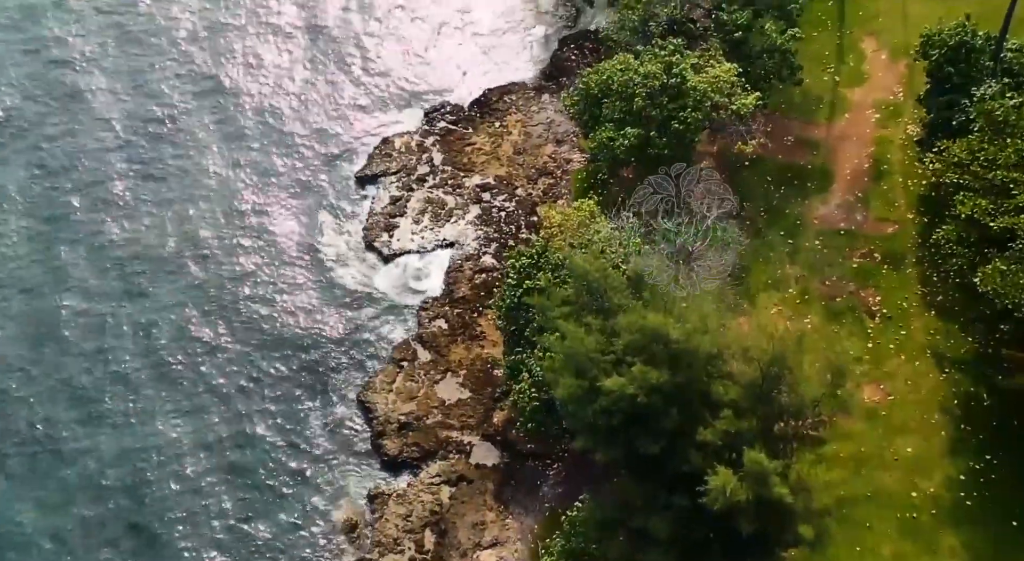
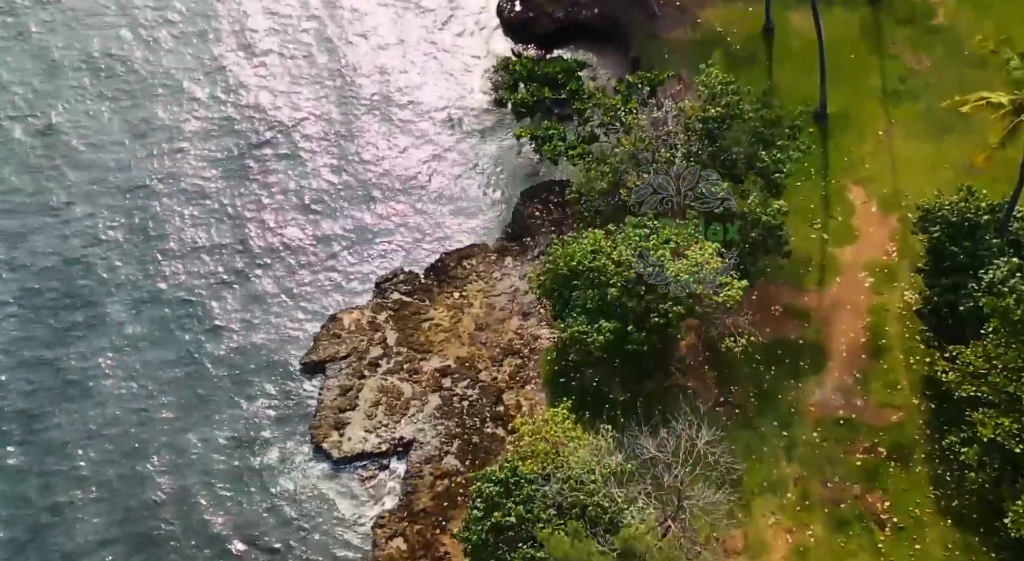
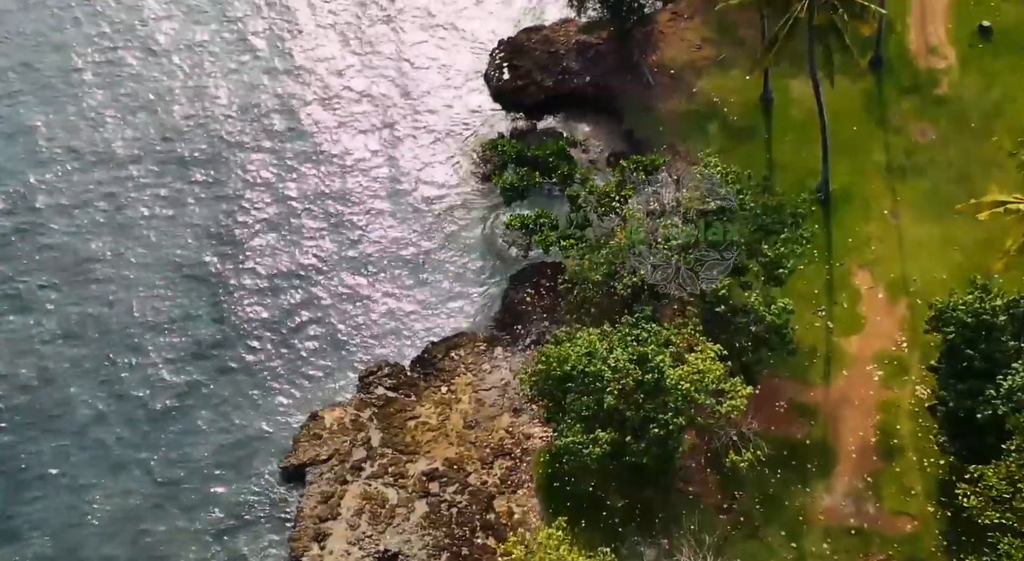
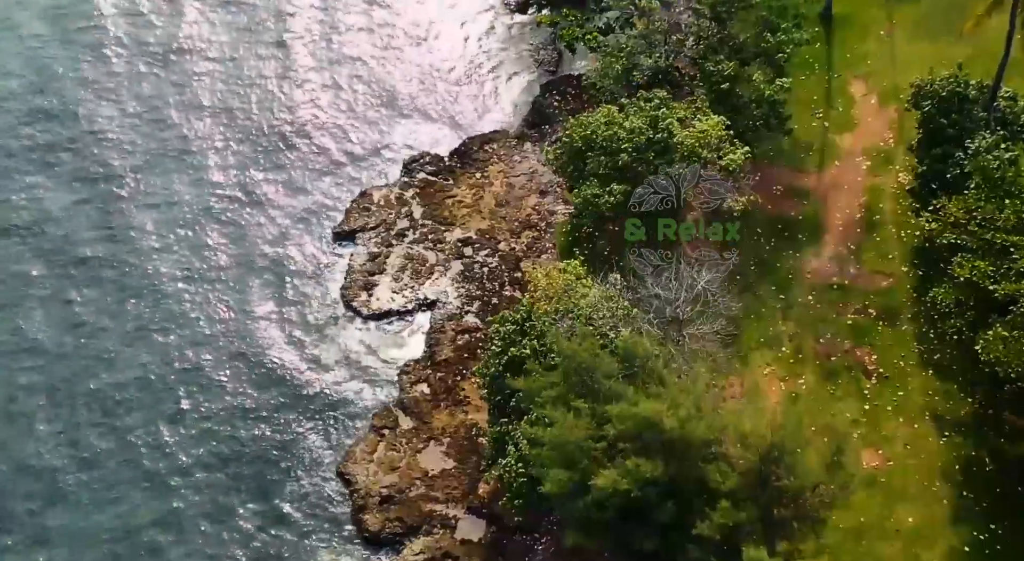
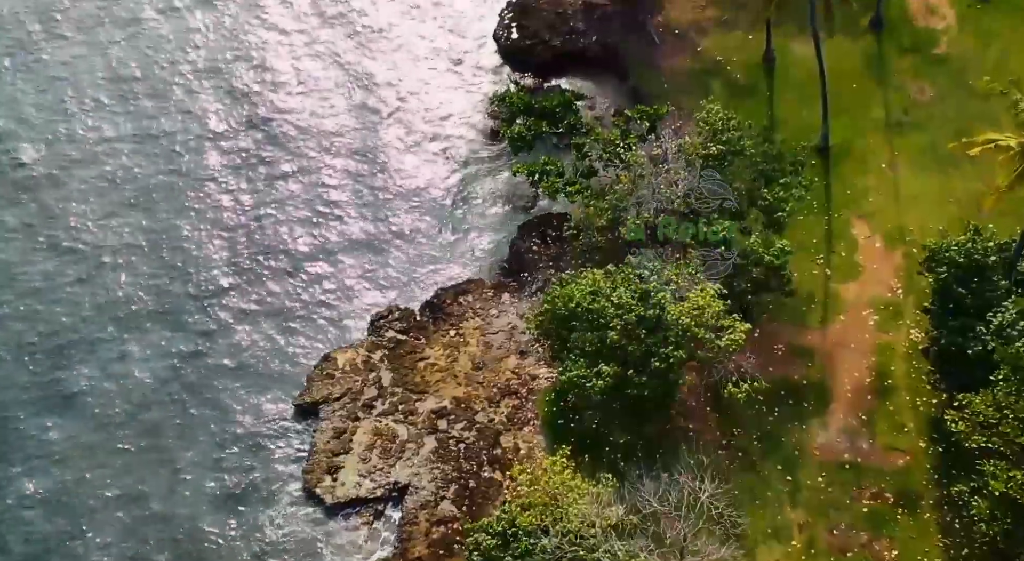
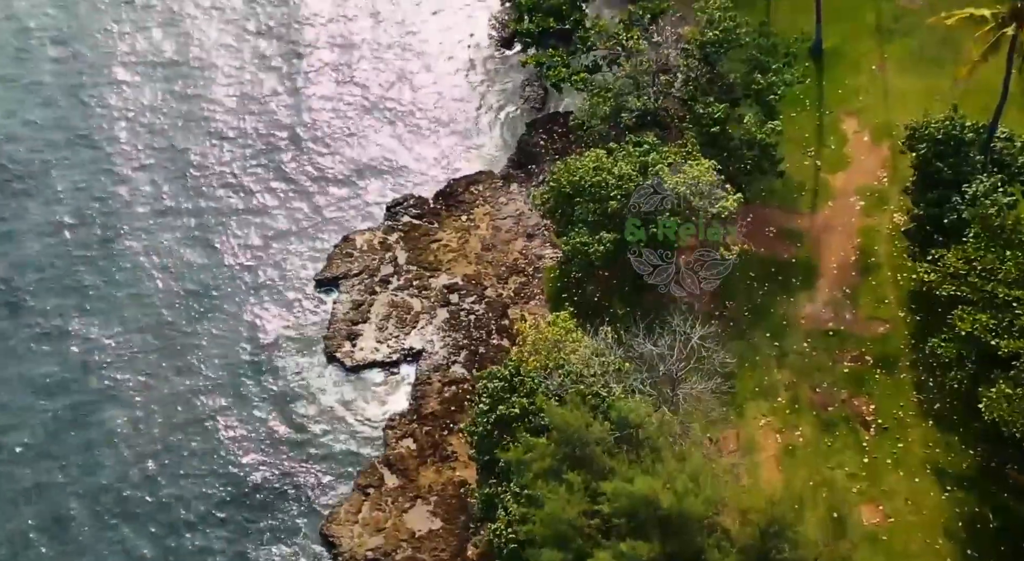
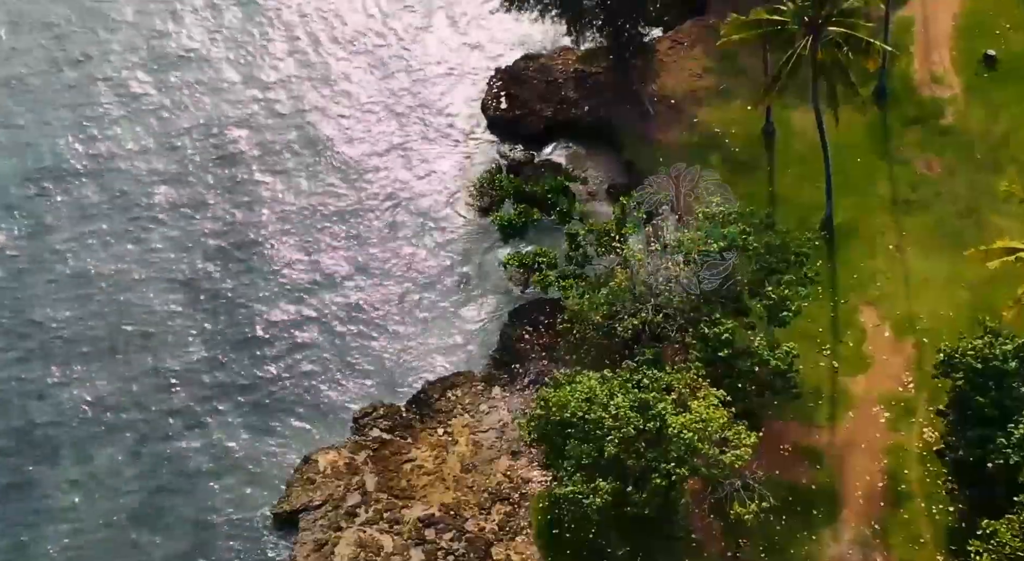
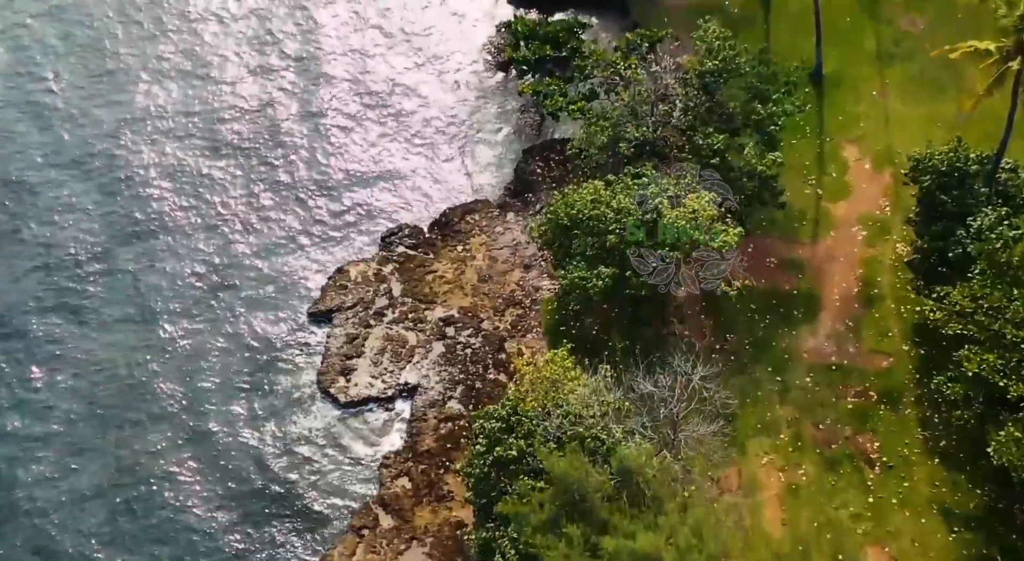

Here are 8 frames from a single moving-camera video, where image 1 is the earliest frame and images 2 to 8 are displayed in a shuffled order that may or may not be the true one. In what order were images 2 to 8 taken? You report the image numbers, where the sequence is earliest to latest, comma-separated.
4, 6, 8, 2, 5, 3, 7
